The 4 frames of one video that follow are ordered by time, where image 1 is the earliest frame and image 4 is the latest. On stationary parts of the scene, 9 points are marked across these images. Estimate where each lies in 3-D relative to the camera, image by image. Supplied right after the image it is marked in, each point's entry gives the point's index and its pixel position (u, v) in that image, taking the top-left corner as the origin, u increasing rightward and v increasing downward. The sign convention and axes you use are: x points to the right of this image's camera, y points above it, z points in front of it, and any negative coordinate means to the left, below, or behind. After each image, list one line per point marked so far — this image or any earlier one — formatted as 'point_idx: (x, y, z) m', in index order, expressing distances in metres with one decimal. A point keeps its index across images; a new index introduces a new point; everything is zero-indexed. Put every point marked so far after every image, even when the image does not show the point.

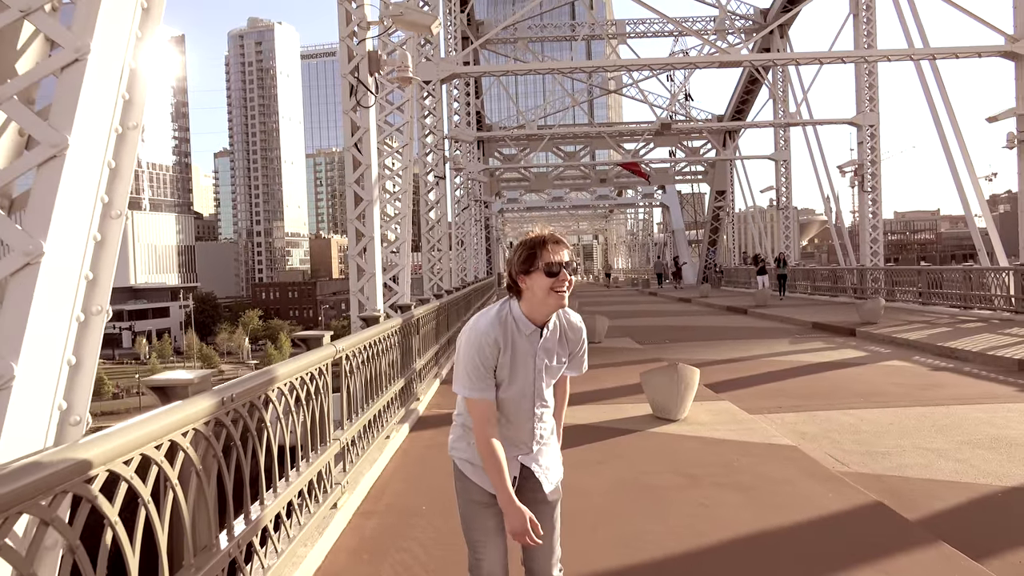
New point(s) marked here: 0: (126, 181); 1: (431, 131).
0: (-1.3, +0.4, +3.0) m
1: (-1.5, +3.0, +16.4) m
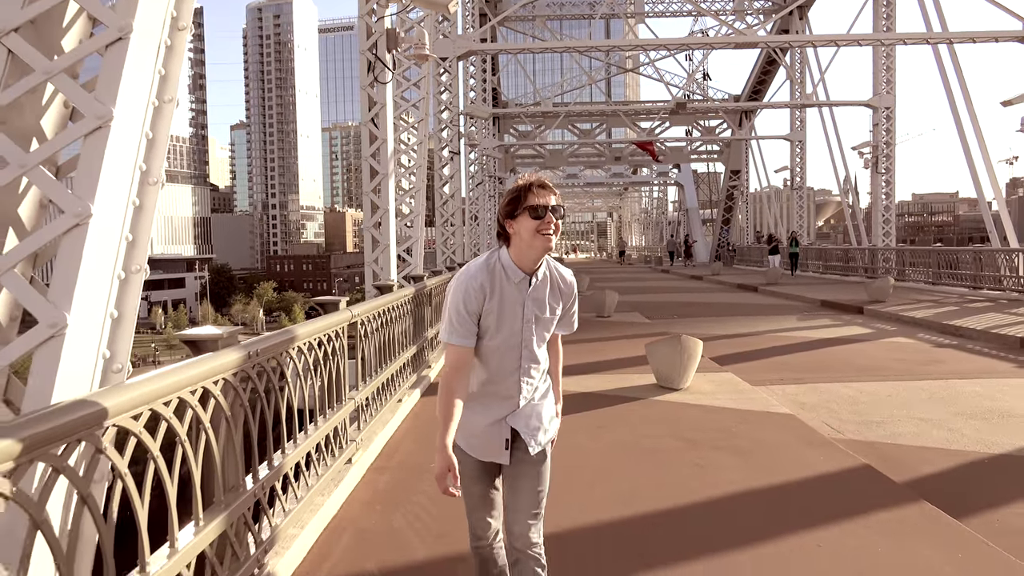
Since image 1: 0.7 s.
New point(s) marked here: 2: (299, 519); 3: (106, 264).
0: (-1.3, +0.5, +3.2) m
1: (-1.3, +3.5, +16.6) m
2: (-1.0, -1.1, +4.1) m
3: (-1.4, +0.1, +2.9) m
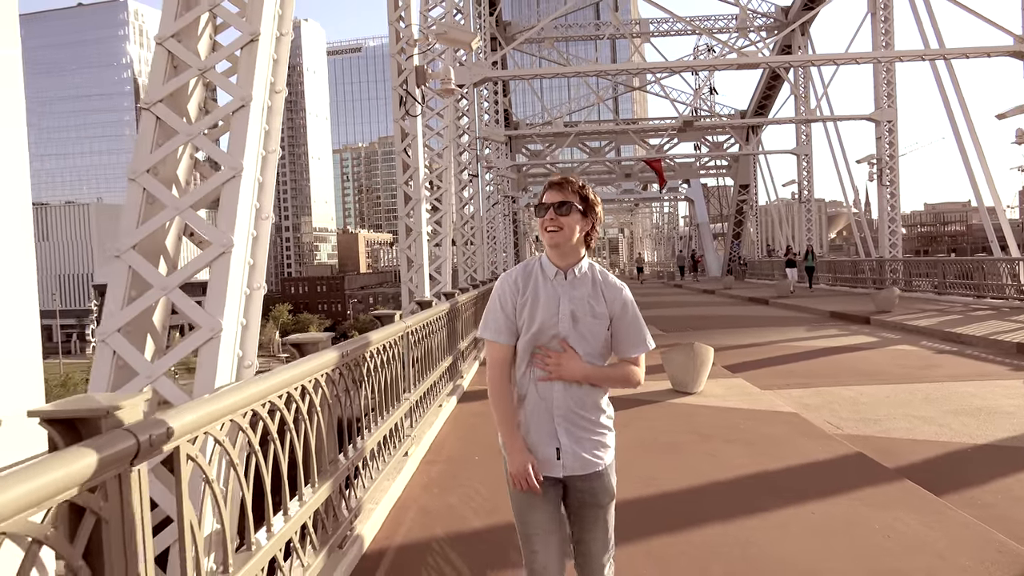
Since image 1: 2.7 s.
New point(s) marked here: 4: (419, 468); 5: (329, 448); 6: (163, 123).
0: (-1.1, +0.4, +4.0) m
1: (-0.9, +3.1, +17.5) m
2: (-0.8, -1.2, +4.8) m
3: (-1.2, 0.0, +3.7) m
4: (-0.6, -1.3, +5.9) m
5: (-0.9, -0.8, +4.0) m
6: (-1.5, +0.7, +3.8) m
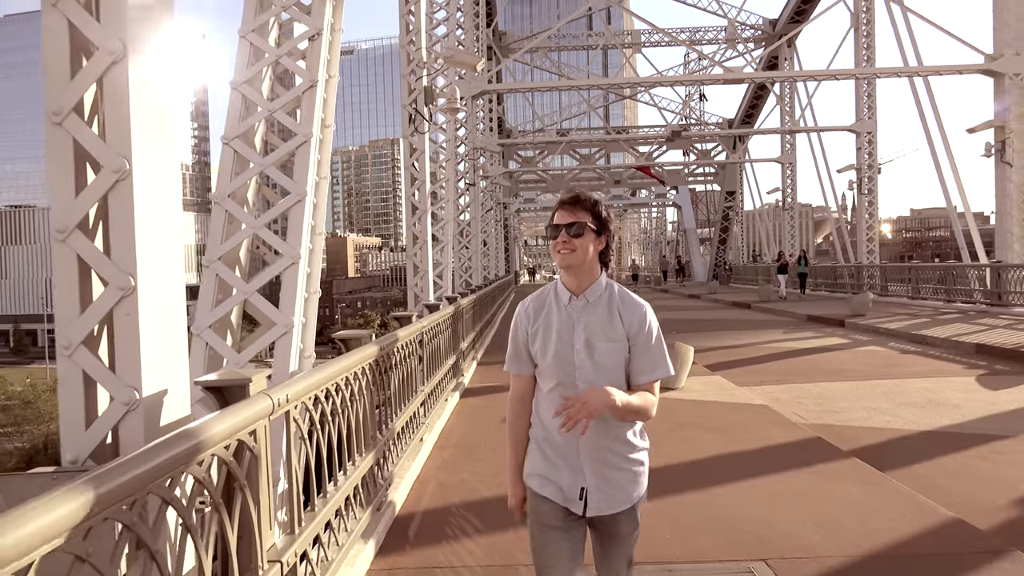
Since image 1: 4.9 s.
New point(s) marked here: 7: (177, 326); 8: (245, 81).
0: (-1.1, +0.4, +4.9) m
1: (-1.1, +3.1, +18.3) m
2: (-0.7, -1.2, +5.6) m
3: (-1.1, 0.0, +4.5) m
4: (-0.6, -1.3, +6.8) m
5: (-0.8, -0.8, +4.9) m
6: (-1.5, +0.7, +4.6) m
7: (-1.2, -0.1, +3.0) m
8: (-1.5, +1.1, +4.7) m
